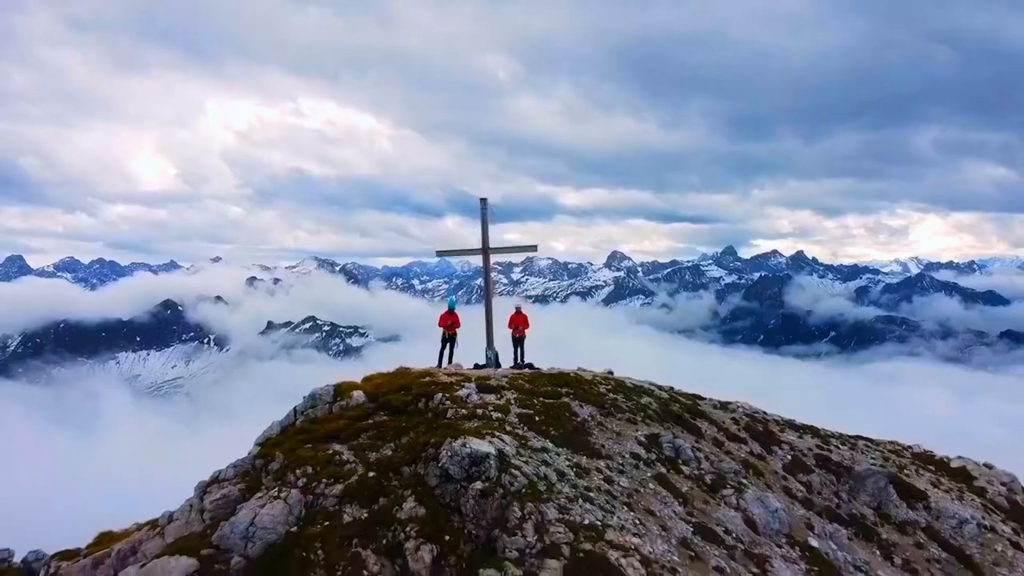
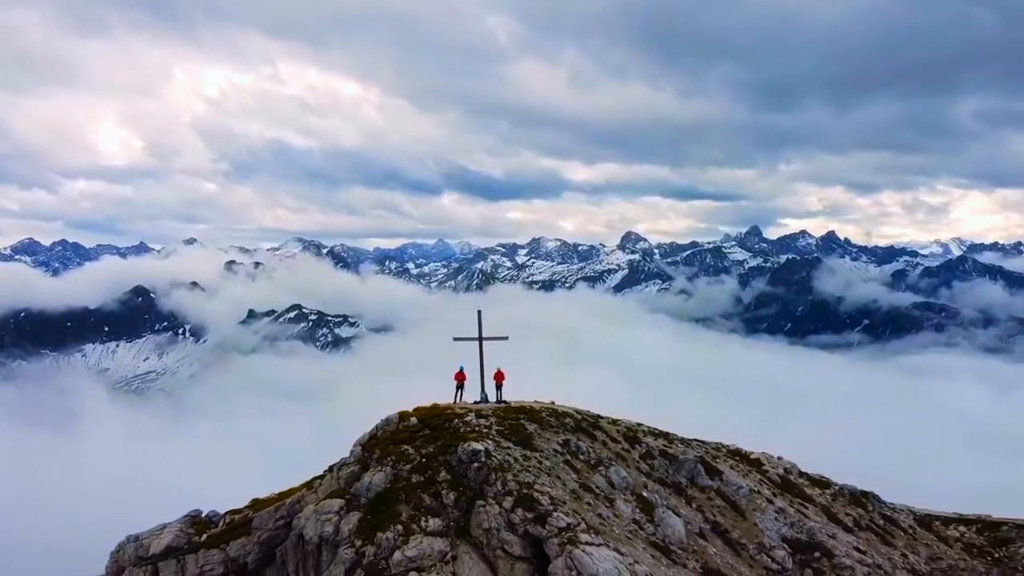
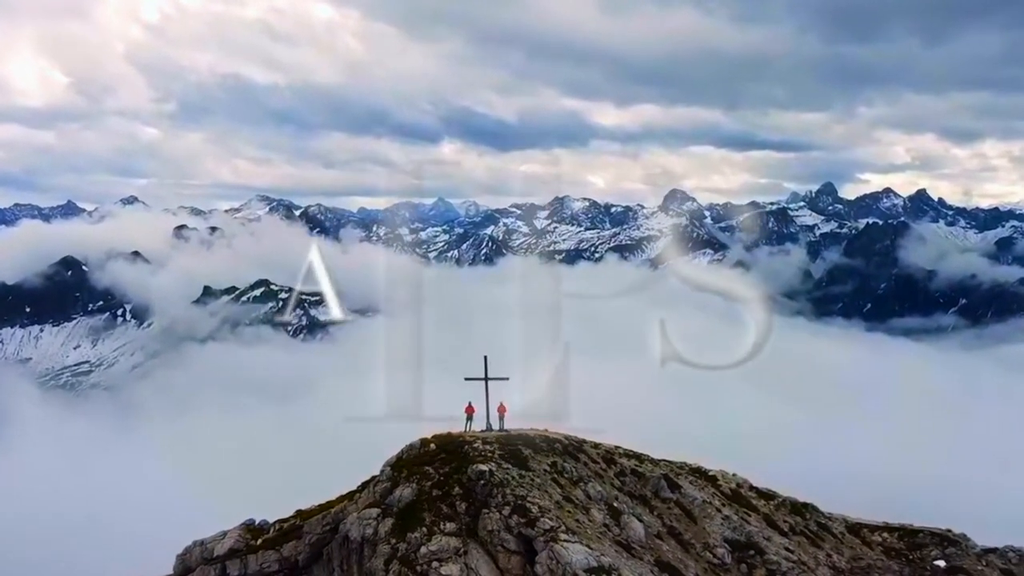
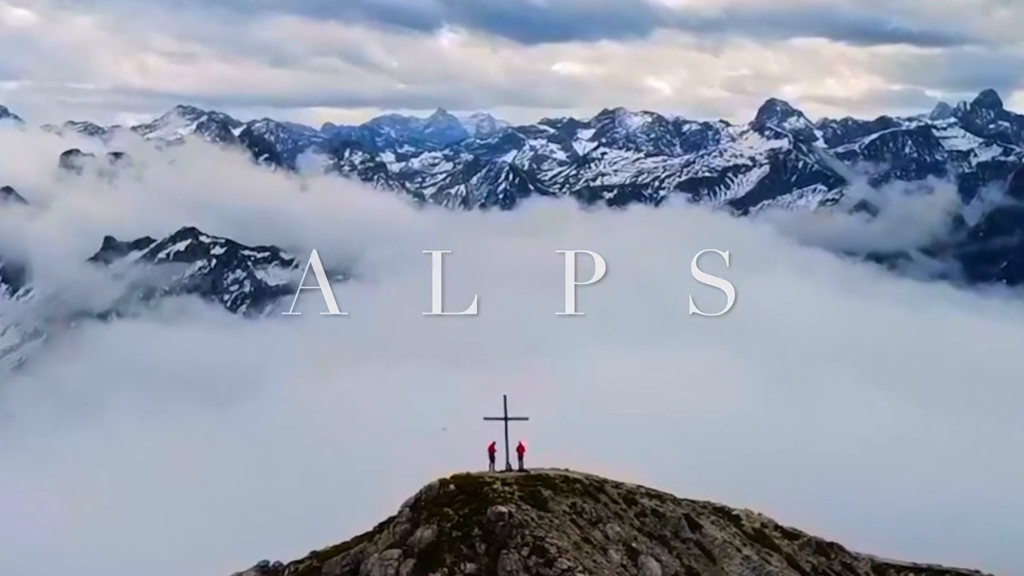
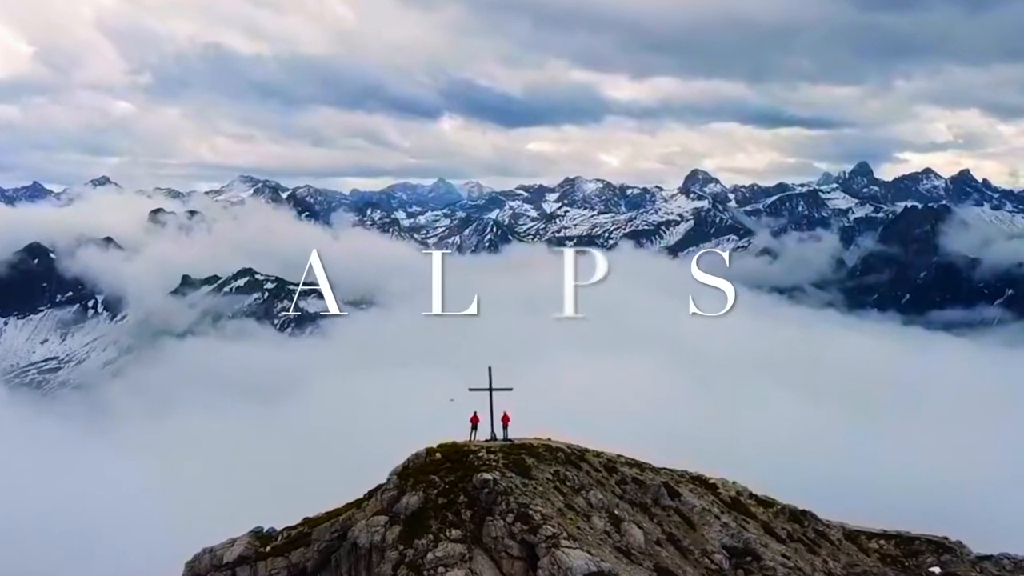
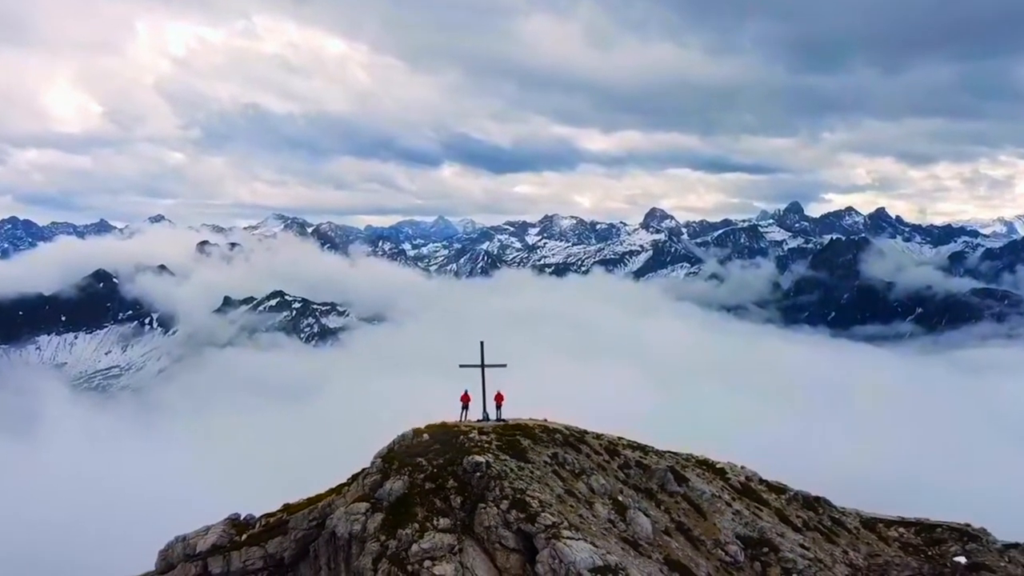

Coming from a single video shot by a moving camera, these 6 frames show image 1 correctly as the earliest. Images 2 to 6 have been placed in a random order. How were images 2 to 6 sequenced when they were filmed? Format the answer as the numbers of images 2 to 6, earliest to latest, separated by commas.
2, 6, 3, 5, 4
